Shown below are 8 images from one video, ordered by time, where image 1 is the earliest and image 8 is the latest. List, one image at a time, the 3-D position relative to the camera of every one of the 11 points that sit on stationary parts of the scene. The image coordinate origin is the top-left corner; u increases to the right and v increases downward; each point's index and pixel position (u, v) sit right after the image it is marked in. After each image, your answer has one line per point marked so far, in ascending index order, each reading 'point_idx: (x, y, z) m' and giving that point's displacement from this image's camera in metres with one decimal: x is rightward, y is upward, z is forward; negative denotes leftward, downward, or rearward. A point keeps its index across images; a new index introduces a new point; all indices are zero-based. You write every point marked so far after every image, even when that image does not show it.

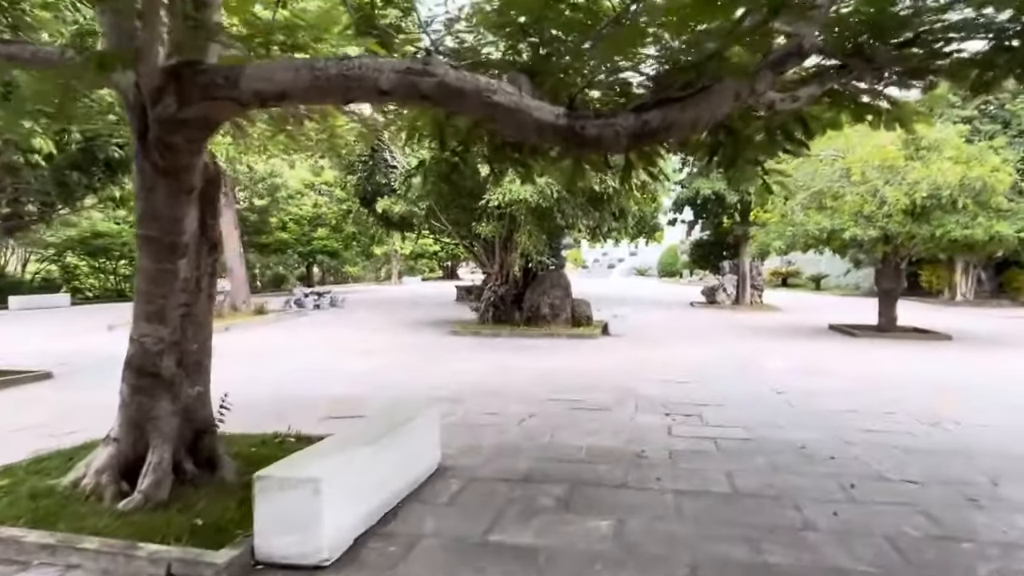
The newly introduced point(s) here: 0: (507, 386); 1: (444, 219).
0: (-0.1, -1.1, +7.1) m
1: (-1.2, +1.3, +12.2) m
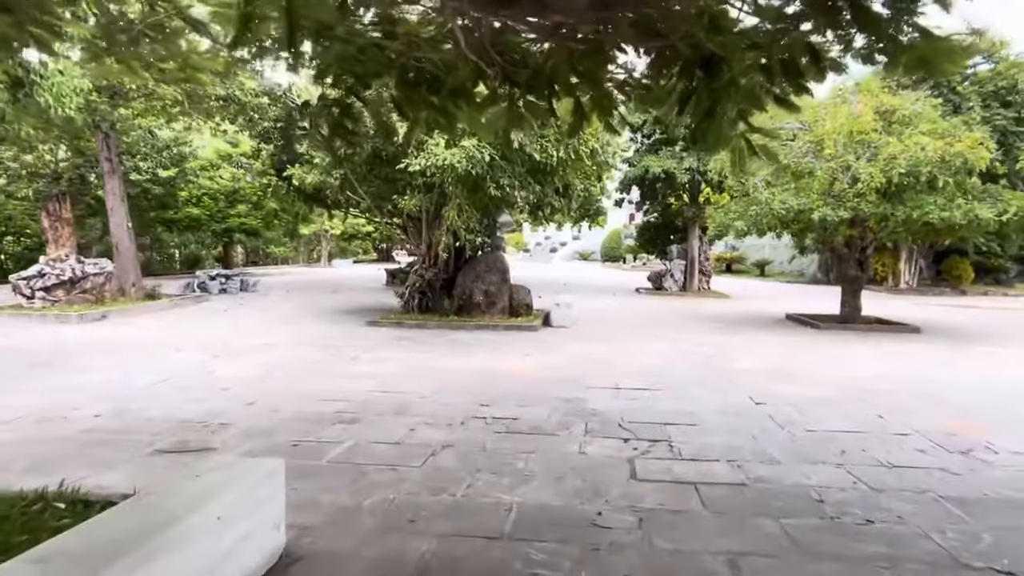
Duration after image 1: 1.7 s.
0: (-0.8, -1.0, +5.6) m
1: (-2.4, +1.6, +10.5) m
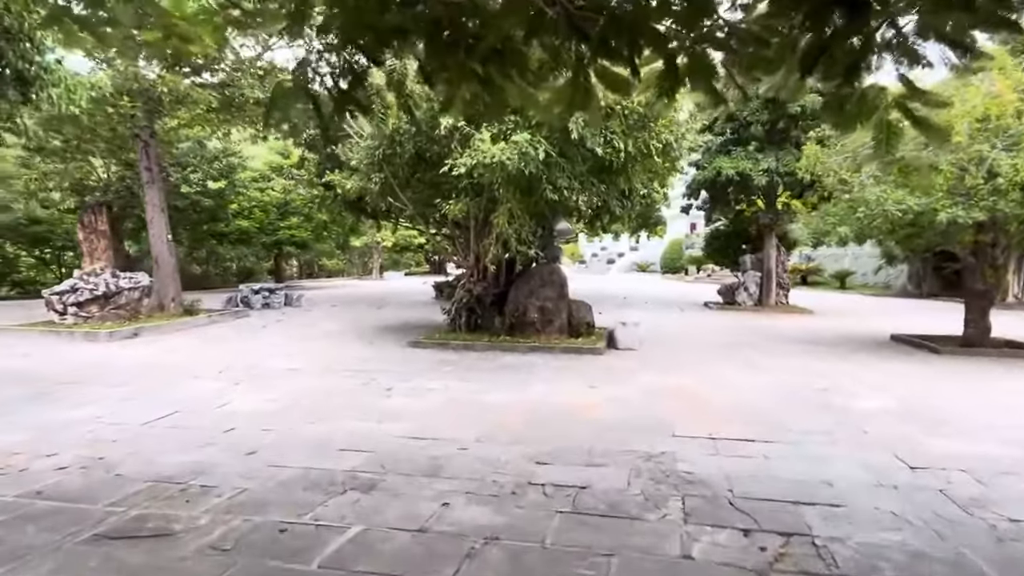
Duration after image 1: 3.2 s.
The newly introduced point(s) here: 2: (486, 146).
0: (-0.3, -1.1, +4.4) m
1: (-1.5, +1.3, +9.4) m
2: (-0.3, +1.5, +7.0) m
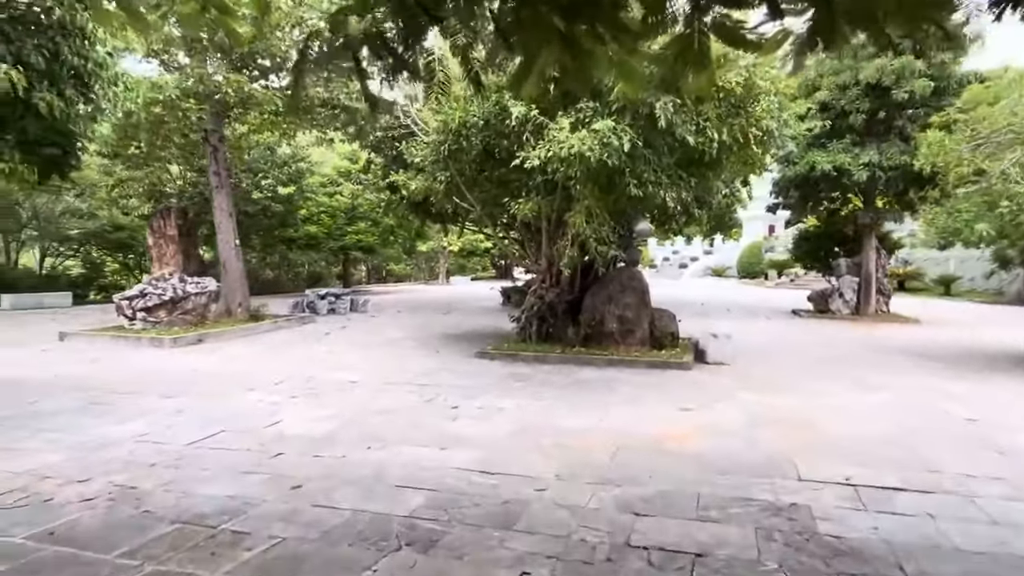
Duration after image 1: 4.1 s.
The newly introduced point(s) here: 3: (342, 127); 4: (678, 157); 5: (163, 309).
0: (+0.2, -1.2, +3.6) m
1: (-0.5, +1.2, +8.8) m
2: (+0.5, +1.5, +6.3) m
3: (-3.5, +3.3, +13.5) m
4: (+1.8, +1.4, +7.0) m
5: (-6.2, -0.4, +11.4) m
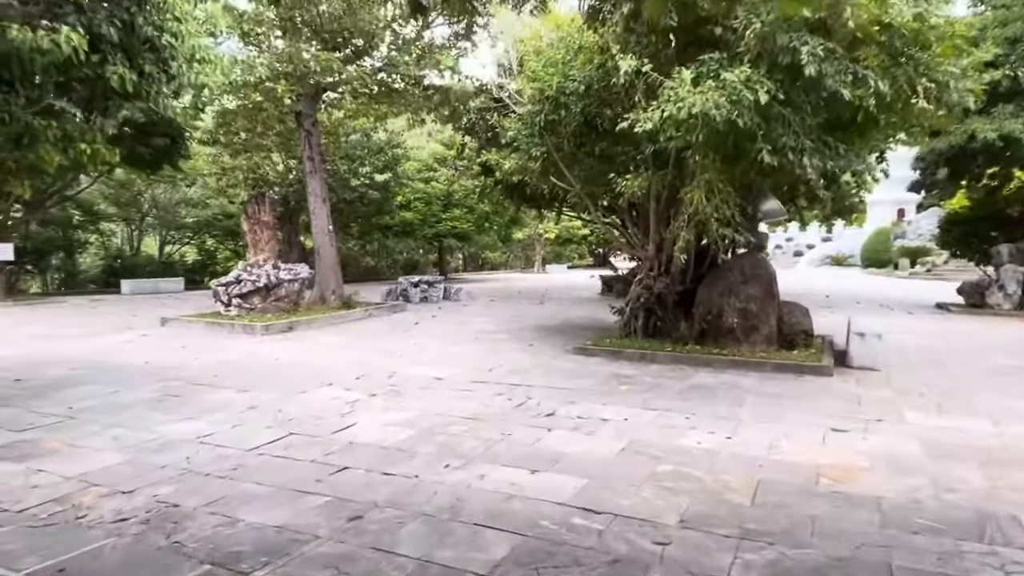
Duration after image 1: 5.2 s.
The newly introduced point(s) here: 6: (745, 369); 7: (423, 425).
0: (+0.6, -1.1, +2.7) m
1: (+0.7, +1.4, +7.9) m
2: (+1.4, +1.6, +5.2) m
3: (-1.5, +3.6, +12.9) m
4: (+2.8, +1.5, +5.8) m
5: (-4.5, -0.1, +11.3) m
6: (+2.4, -0.8, +6.6) m
7: (-0.7, -1.0, +4.8) m
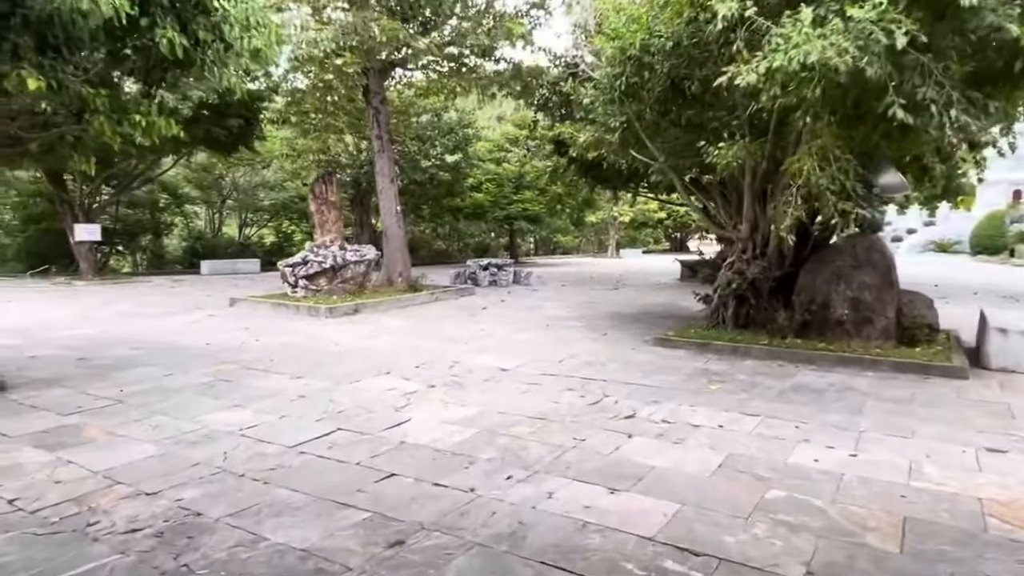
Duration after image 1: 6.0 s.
0: (+0.9, -1.1, +2.0) m
1: (+1.6, +1.6, +7.1) m
2: (+1.9, +1.7, +4.4) m
3: (-0.1, +3.9, +12.3) m
4: (+3.4, +1.6, +4.8) m
5: (-3.2, +0.2, +11.1) m
6: (+3.0, -0.7, +5.6) m
7: (-0.2, -0.9, +4.2) m
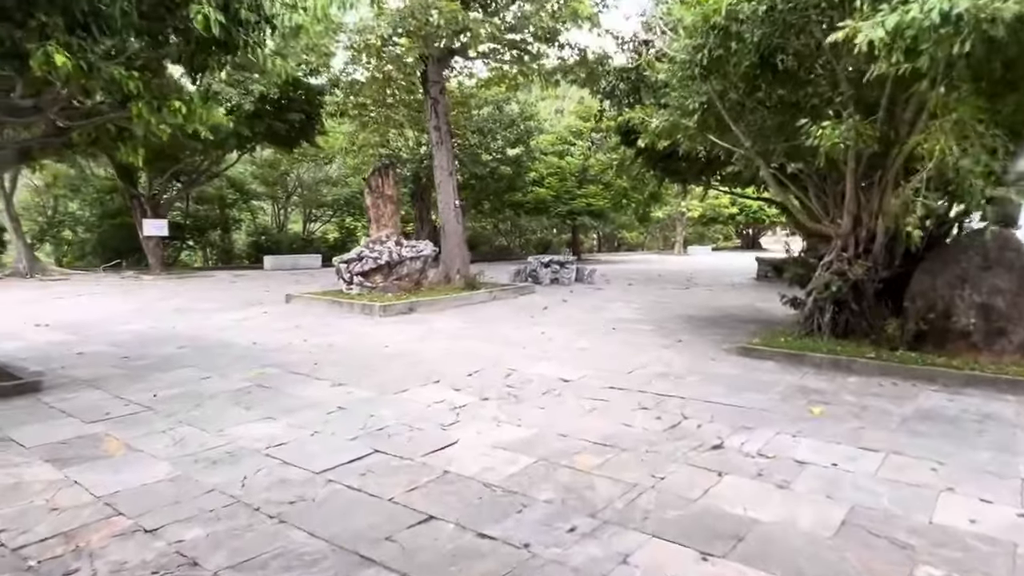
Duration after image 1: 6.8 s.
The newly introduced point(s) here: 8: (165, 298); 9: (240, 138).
0: (+1.0, -1.1, +1.3) m
1: (+2.2, +1.5, +6.3) m
2: (+2.3, +1.6, +3.5) m
3: (+1.1, +3.9, +11.6) m
4: (+3.8, +1.6, +3.8) m
5: (-2.2, +0.2, +10.7) m
6: (+3.5, -0.7, +4.7) m
7: (+0.2, -0.9, +3.6) m
8: (-6.3, -0.2, +11.6) m
9: (-6.2, +3.4, +14.9) m
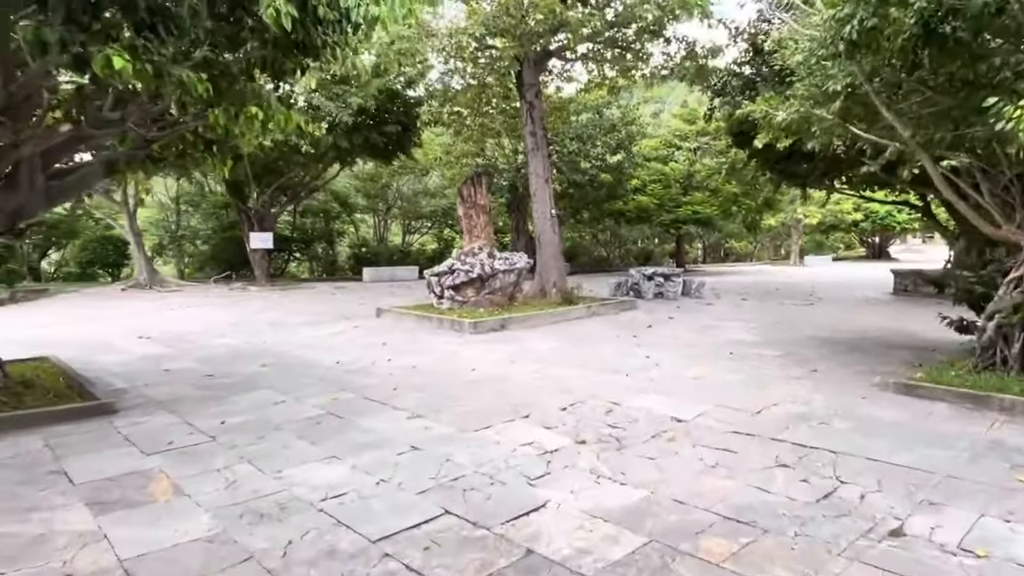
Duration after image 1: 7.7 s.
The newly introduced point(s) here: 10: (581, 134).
0: (+1.1, -1.2, +0.4) m
1: (+3.0, +1.4, +5.2) m
2: (+2.7, +1.5, +2.4) m
3: (+2.7, +3.7, +10.6) m
4: (+4.2, +1.4, +2.5) m
5: (-0.6, 0.0, +10.2) m
6: (+4.1, -0.9, +3.4) m
7: (+0.6, -1.0, +2.8) m
8: (-4.5, -0.4, +11.7) m
9: (-4.0, +3.2, +15.0) m
10: (+1.8, +4.1, +17.3) m
